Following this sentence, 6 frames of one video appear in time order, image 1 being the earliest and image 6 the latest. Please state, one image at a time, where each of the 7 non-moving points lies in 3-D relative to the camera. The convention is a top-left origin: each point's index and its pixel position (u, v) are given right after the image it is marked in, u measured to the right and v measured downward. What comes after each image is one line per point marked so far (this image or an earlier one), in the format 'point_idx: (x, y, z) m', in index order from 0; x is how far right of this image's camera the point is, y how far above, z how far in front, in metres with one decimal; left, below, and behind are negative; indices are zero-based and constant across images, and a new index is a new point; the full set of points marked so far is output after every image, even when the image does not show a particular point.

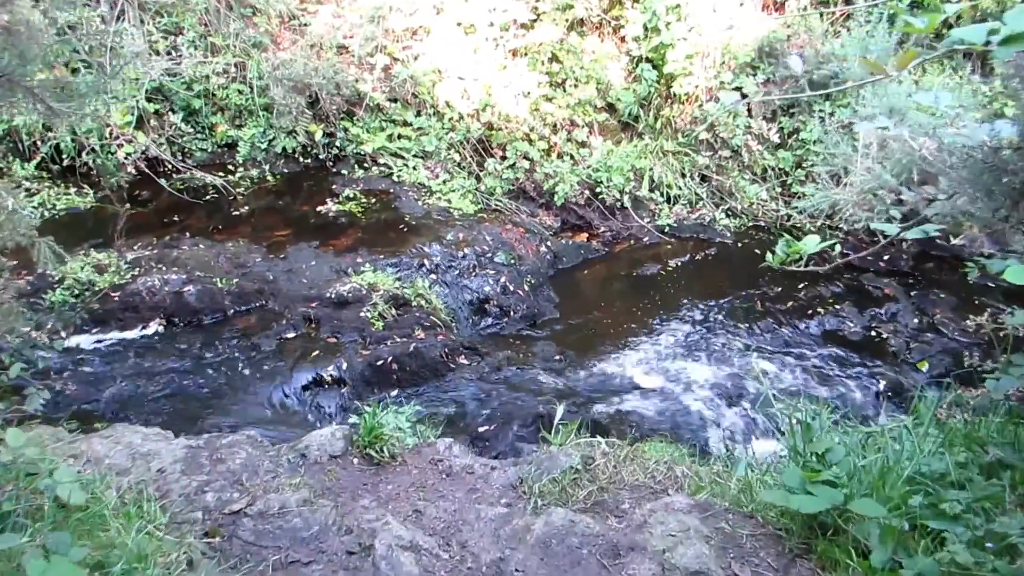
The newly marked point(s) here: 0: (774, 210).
0: (+2.3, +0.7, +7.5) m
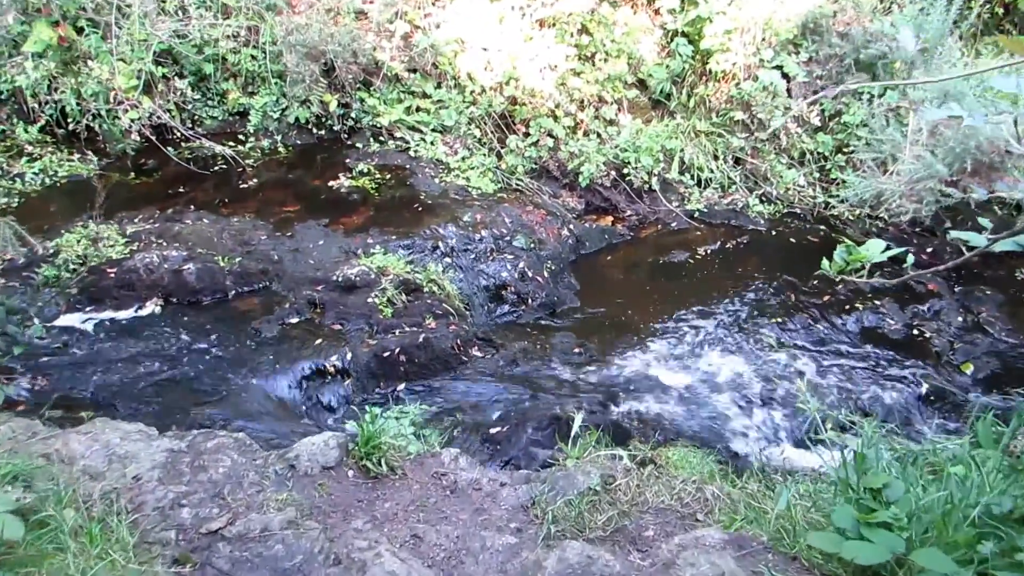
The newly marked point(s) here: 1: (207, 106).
0: (+2.5, +0.8, +7.1) m
1: (-2.6, +1.5, +7.1) m
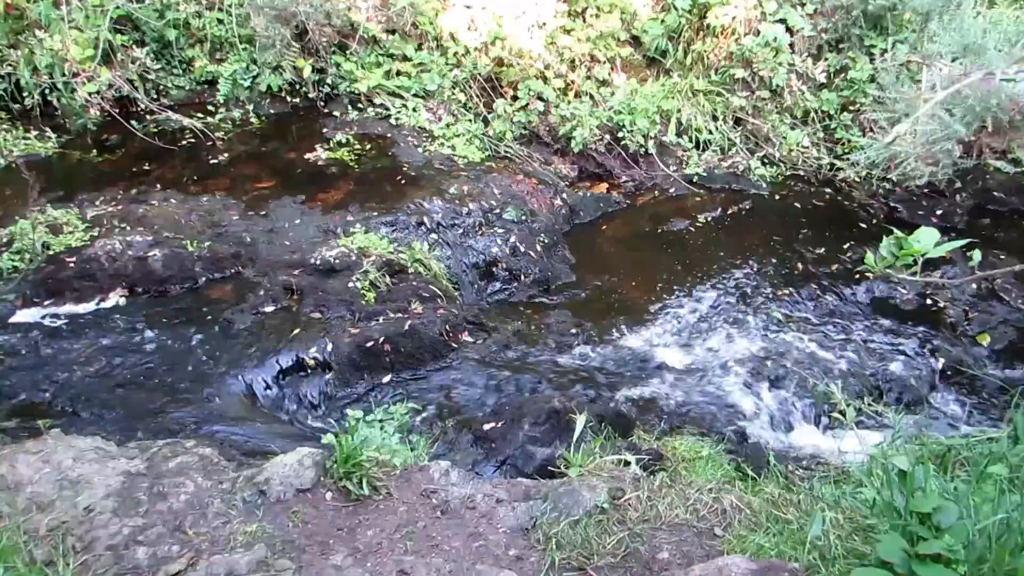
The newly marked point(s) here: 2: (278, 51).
0: (+2.4, +1.0, +6.7) m
1: (-2.7, +1.7, +6.6) m
2: (-1.8, +1.8, +6.6) m
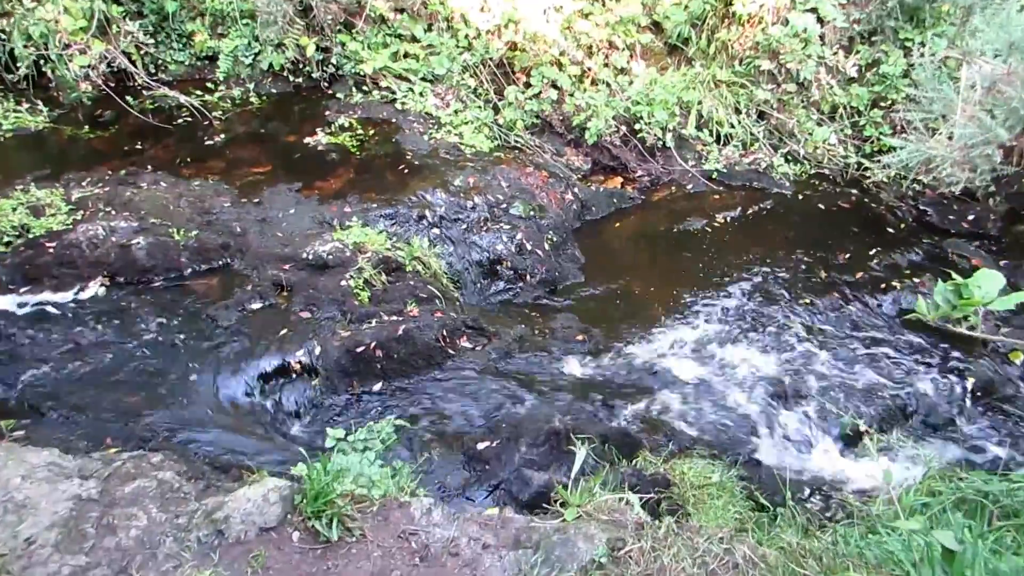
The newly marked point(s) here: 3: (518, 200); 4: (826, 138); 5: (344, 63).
0: (+2.5, +1.0, +6.4) m
1: (-2.6, +1.8, +6.4) m
2: (-1.7, +1.9, +6.3) m
3: (0.0, +0.6, +5.3) m
4: (+2.4, +1.1, +6.4) m
5: (-1.3, +1.7, +6.4) m
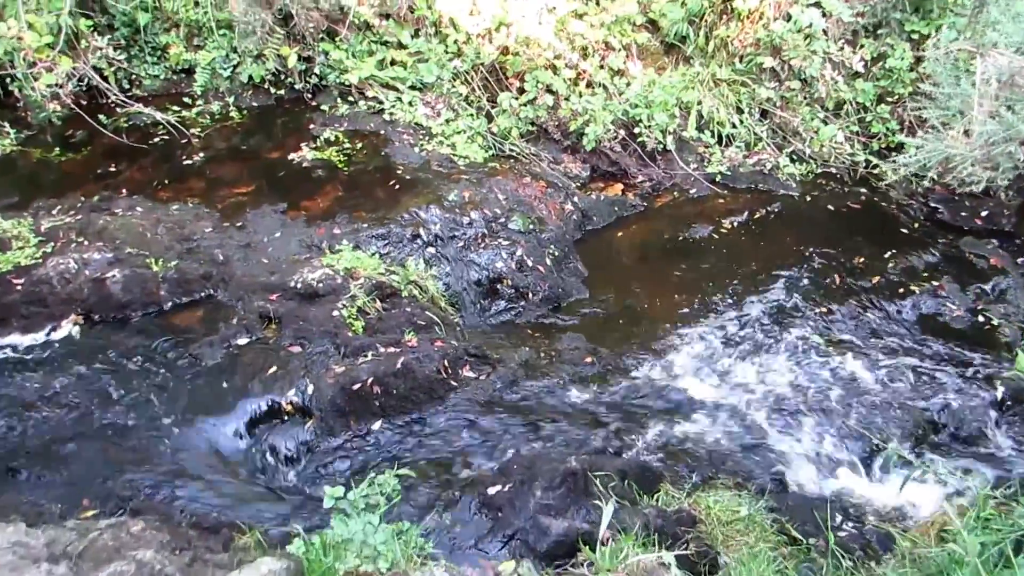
0: (+2.4, +1.0, +6.2) m
1: (-2.6, +1.6, +6.0) m
2: (-1.8, +1.8, +6.0) m
3: (0.0, +0.4, +5.0) m
4: (+2.3, +1.1, +6.2) m
5: (-1.3, +1.6, +6.1) m
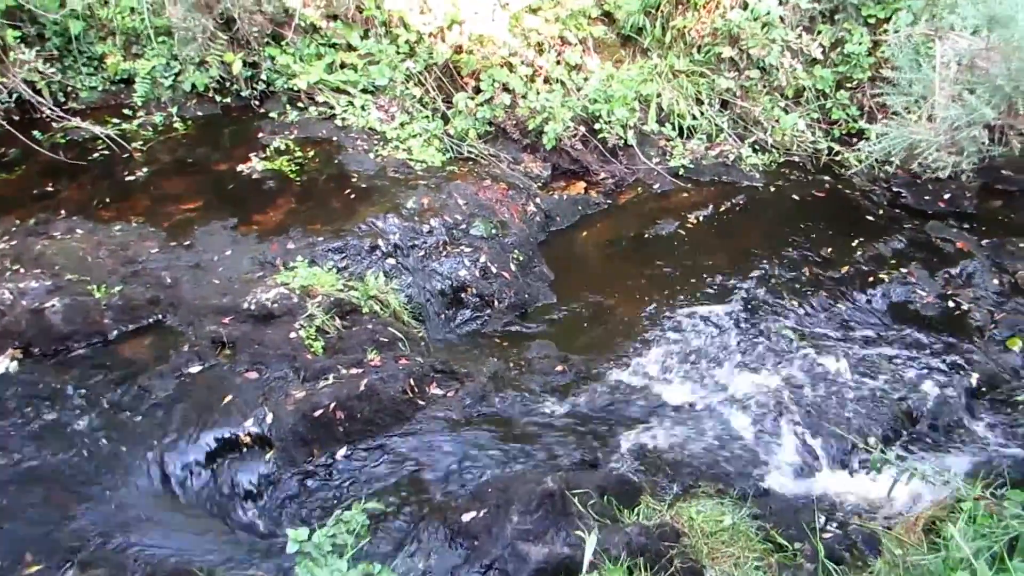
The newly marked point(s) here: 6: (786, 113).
0: (+2.1, +1.1, +6.1) m
1: (-2.9, +1.4, +5.8) m
2: (-2.1, +1.6, +5.7) m
3: (-0.2, +0.4, +4.9) m
4: (+2.0, +1.2, +6.1) m
5: (-1.6, +1.5, +5.9) m
6: (+2.0, +1.3, +6.1) m
